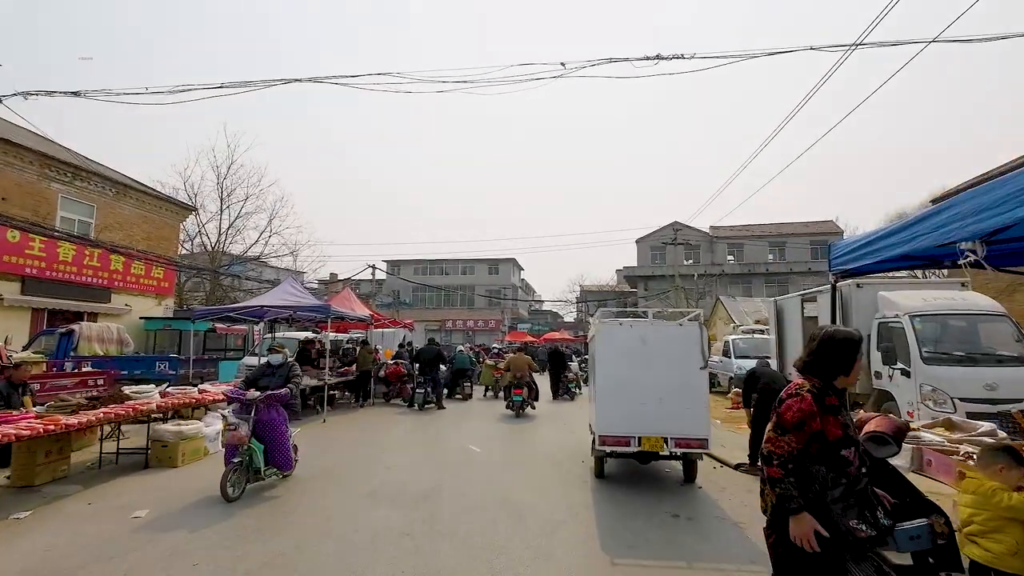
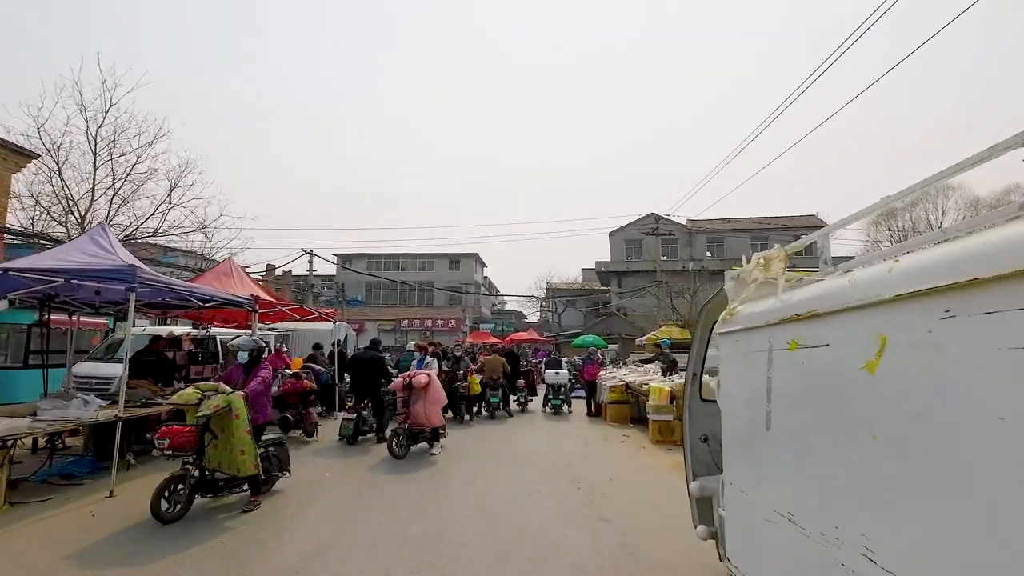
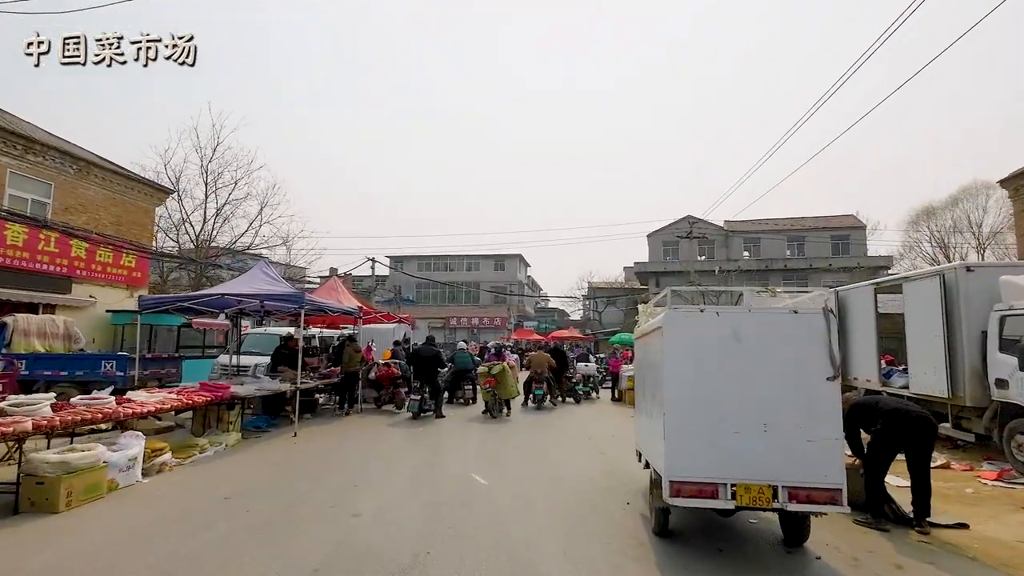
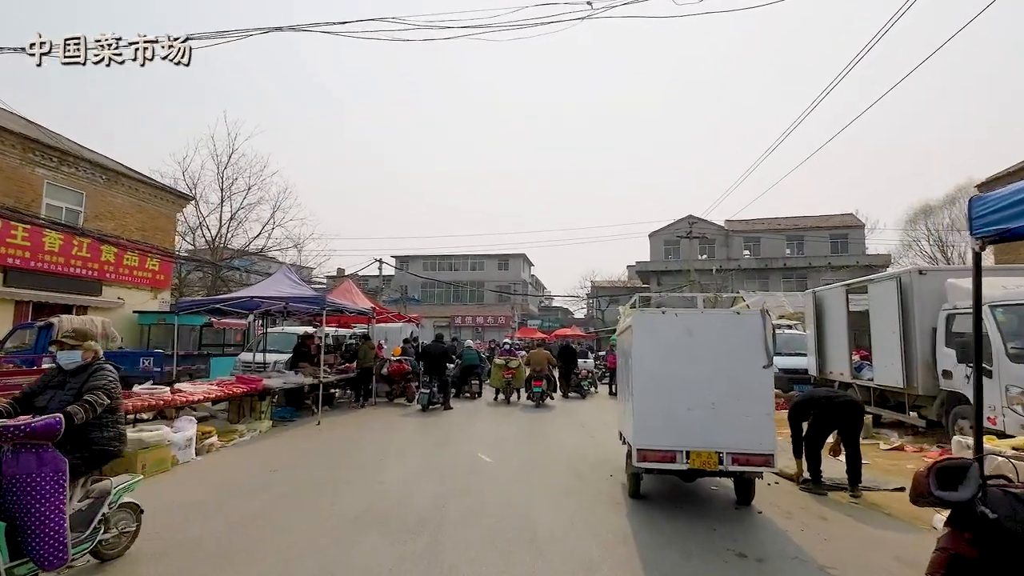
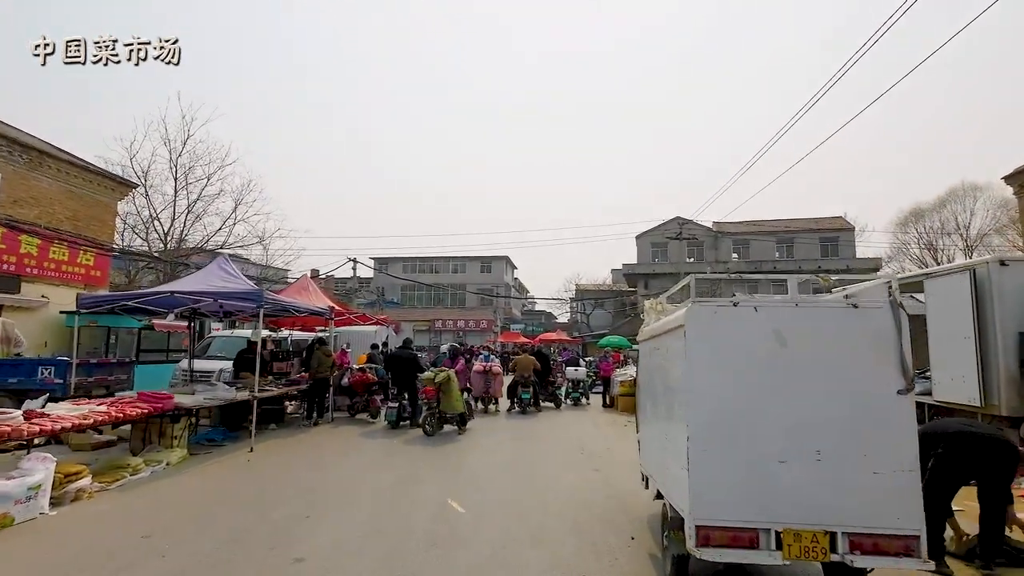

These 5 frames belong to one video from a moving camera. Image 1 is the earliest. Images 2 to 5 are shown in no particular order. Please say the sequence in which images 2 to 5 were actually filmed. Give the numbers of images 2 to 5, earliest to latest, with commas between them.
4, 3, 5, 2
